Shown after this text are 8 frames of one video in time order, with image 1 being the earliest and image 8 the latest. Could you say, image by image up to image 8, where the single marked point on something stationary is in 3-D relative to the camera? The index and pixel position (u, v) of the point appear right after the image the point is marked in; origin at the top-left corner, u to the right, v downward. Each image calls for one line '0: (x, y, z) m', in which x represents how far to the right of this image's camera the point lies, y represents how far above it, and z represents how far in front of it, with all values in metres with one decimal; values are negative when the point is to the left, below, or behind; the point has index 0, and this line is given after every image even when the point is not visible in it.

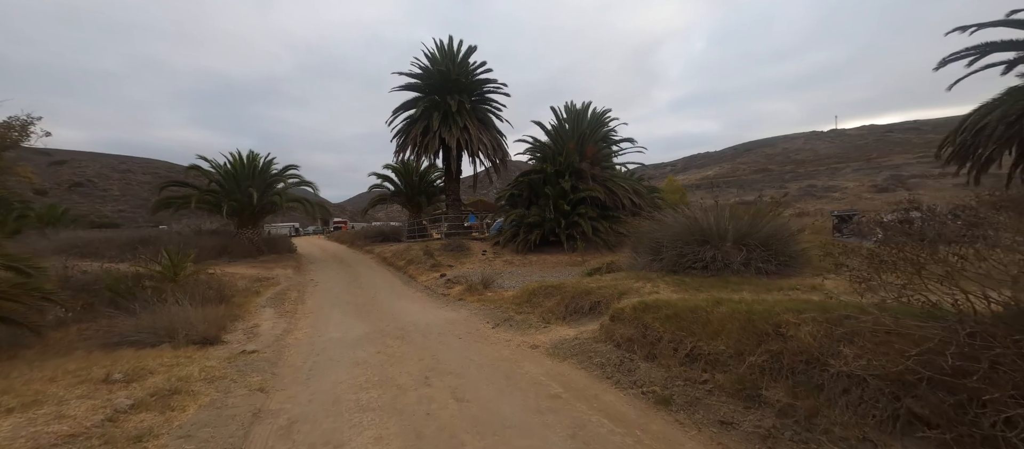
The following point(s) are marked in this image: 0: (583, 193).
0: (+3.6, +1.6, +19.4) m
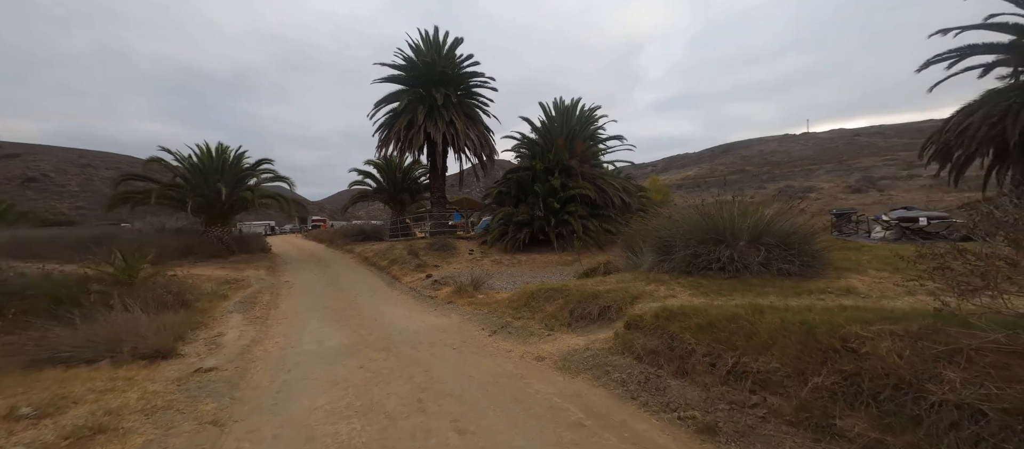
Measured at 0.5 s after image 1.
0: (+3.0, +1.6, +19.0) m
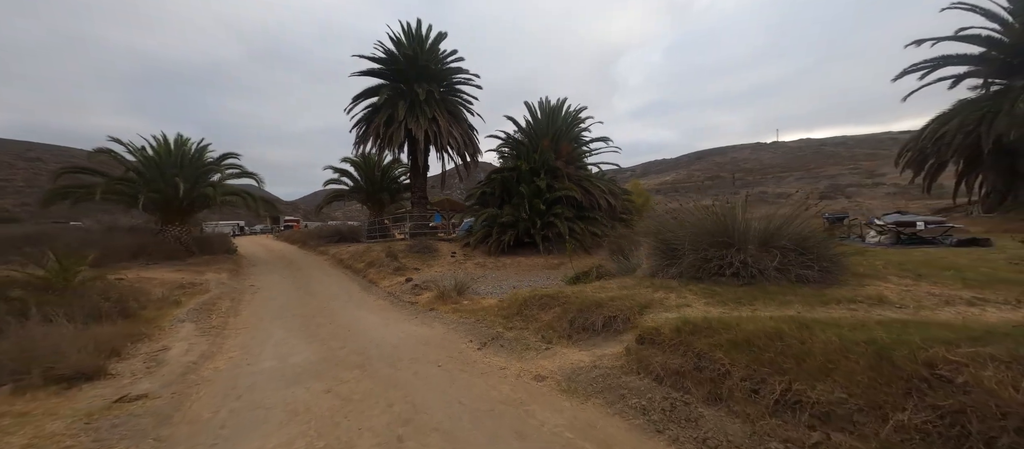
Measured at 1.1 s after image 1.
0: (+2.3, +1.5, +18.5) m
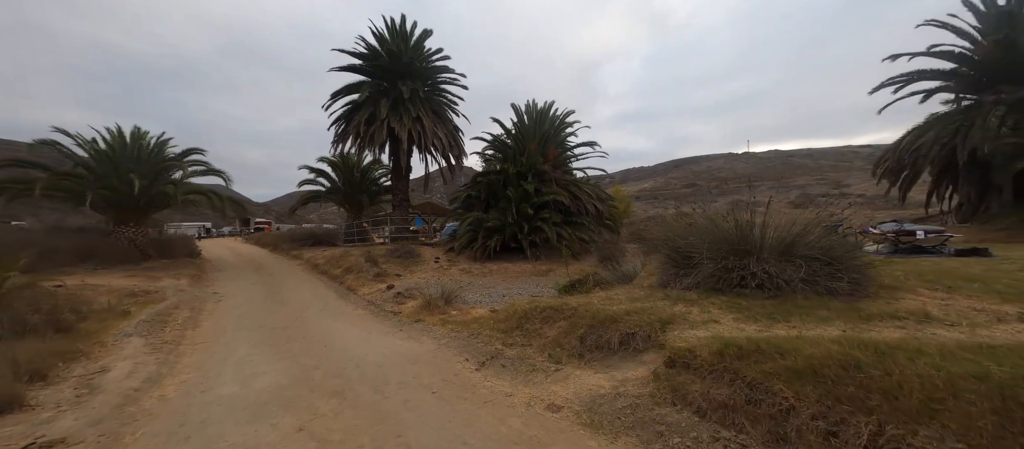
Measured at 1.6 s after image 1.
0: (+1.6, +1.3, +18.0) m
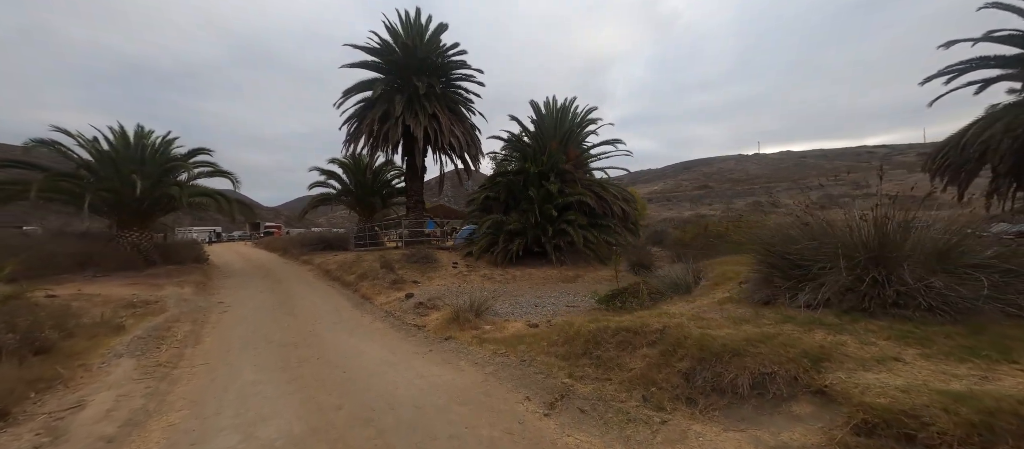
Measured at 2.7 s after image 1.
0: (+2.6, +1.2, +16.9) m
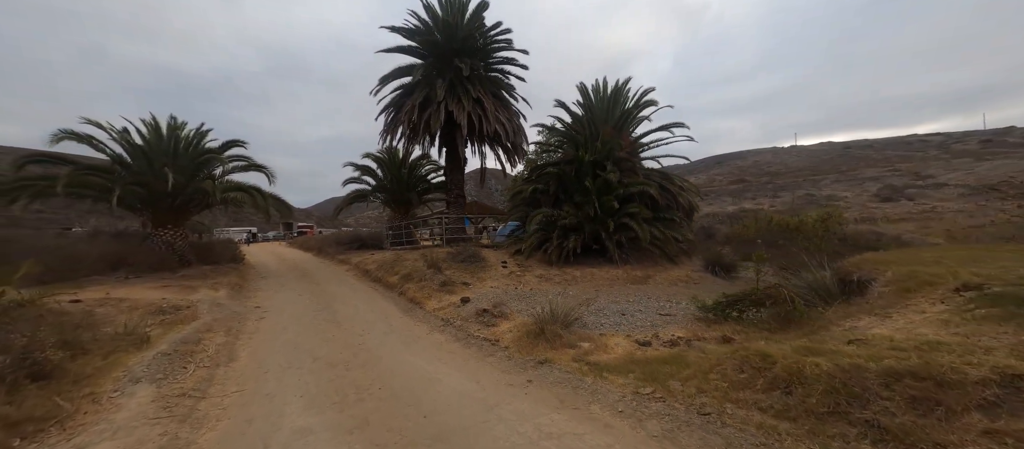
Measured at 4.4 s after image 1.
0: (+4.7, +1.4, +15.1) m
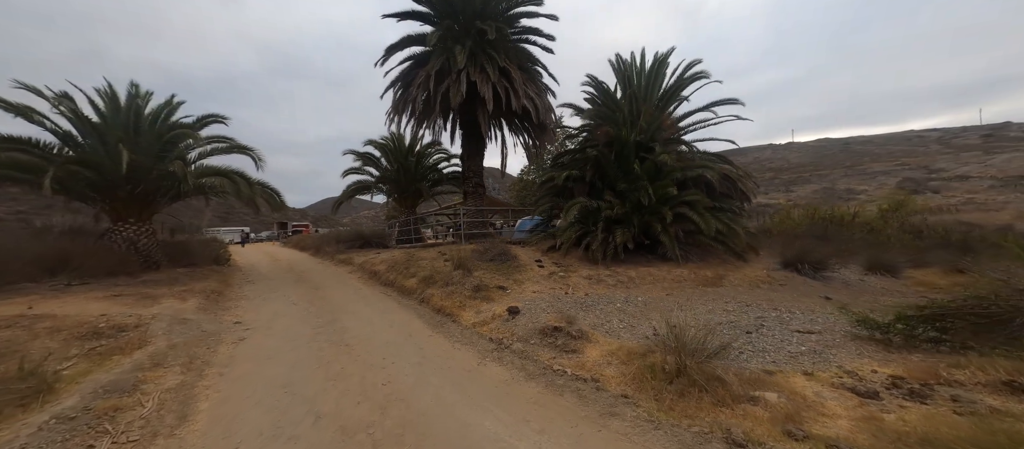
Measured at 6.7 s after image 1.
0: (+5.8, +1.7, +12.7) m
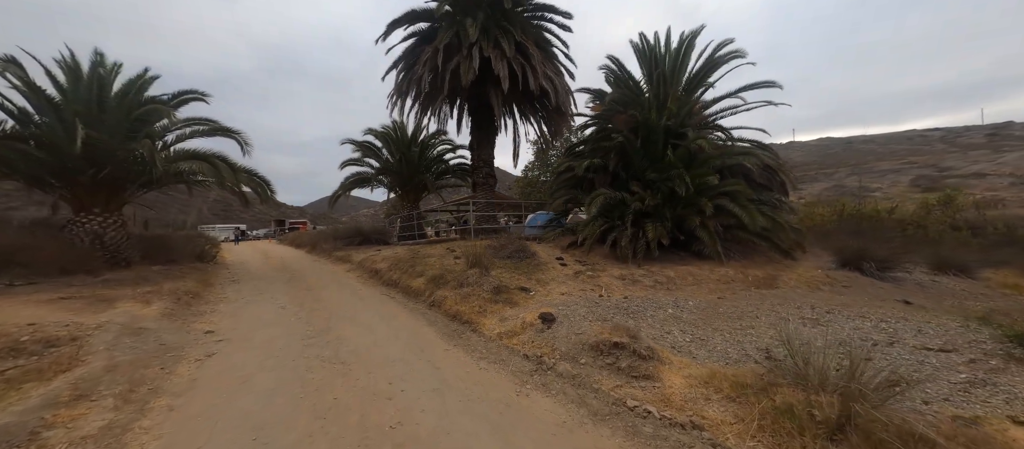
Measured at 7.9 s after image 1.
0: (+6.3, +1.9, +11.3) m
